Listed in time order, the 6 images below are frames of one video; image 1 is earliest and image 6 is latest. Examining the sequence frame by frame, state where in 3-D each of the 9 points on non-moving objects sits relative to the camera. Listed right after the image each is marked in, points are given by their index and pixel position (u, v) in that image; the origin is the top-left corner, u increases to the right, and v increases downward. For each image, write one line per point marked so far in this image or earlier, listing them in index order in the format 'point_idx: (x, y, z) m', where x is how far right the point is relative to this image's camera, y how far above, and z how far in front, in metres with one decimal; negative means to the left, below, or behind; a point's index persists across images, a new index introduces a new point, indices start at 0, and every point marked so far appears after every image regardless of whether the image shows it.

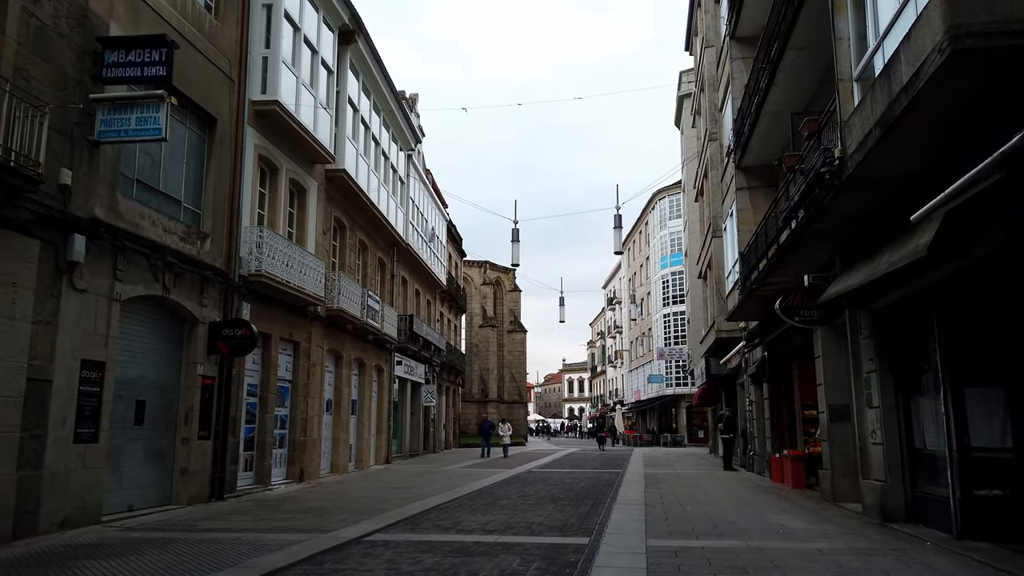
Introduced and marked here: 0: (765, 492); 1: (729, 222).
0: (+4.9, -4.0, +15.4) m
1: (+5.4, +1.7, +19.7) m
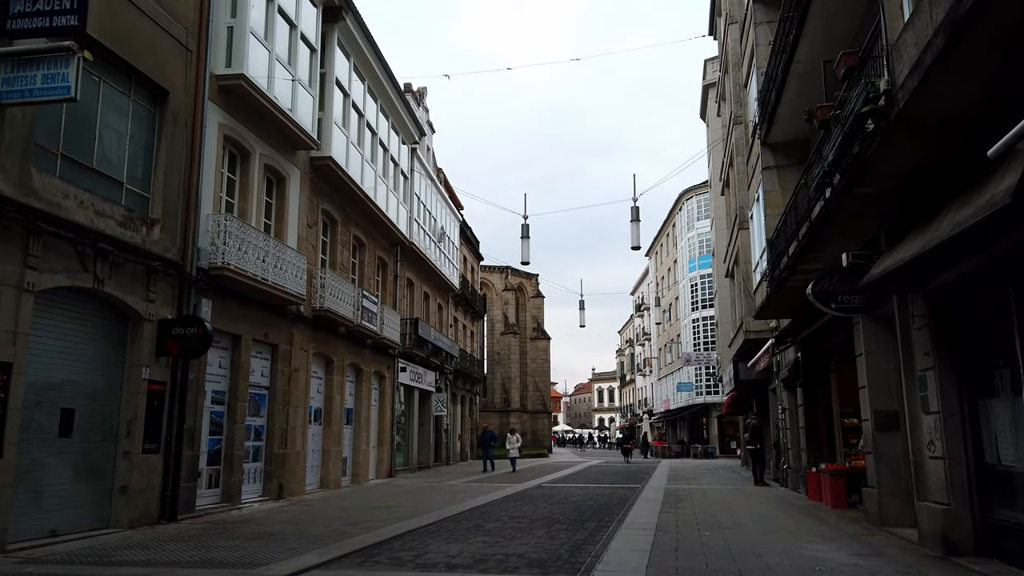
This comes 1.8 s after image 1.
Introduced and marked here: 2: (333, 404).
0: (+4.9, -3.8, +13.3) m
1: (+5.5, +1.8, +17.7) m
2: (-4.4, -2.9, +19.3) m
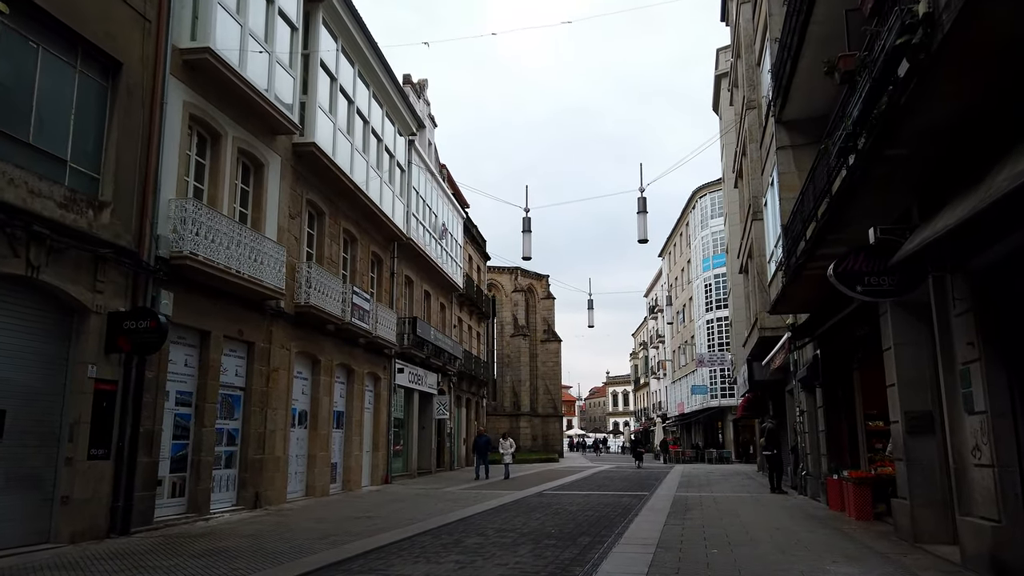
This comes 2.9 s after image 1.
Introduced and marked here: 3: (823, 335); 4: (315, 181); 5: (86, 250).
0: (+4.7, -3.7, +12.0) m
1: (+5.4, +1.9, +16.4) m
2: (-4.4, -2.7, +18.1) m
3: (+5.8, -0.9, +14.7) m
4: (-4.5, +2.5, +18.0) m
5: (-5.7, +0.5, +10.5) m
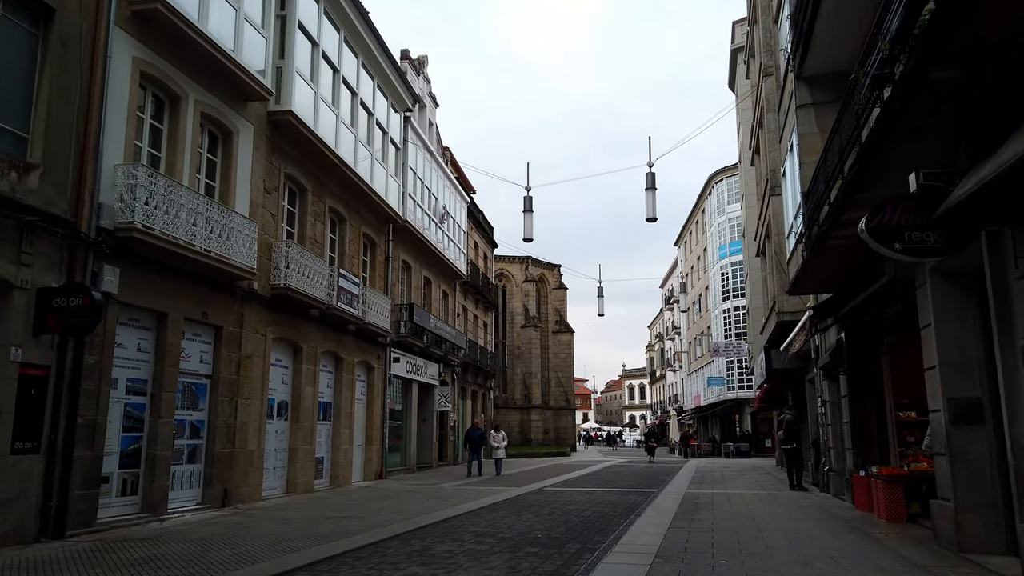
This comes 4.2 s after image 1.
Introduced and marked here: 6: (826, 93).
0: (+4.5, -3.3, +10.6) m
1: (+5.2, +2.4, +14.9) m
2: (-4.5, -2.3, +16.9) m
3: (+5.6, -0.5, +13.2) m
4: (-4.6, +2.8, +16.7) m
5: (-5.9, +0.8, +9.3) m
6: (+5.1, +3.2, +12.9) m
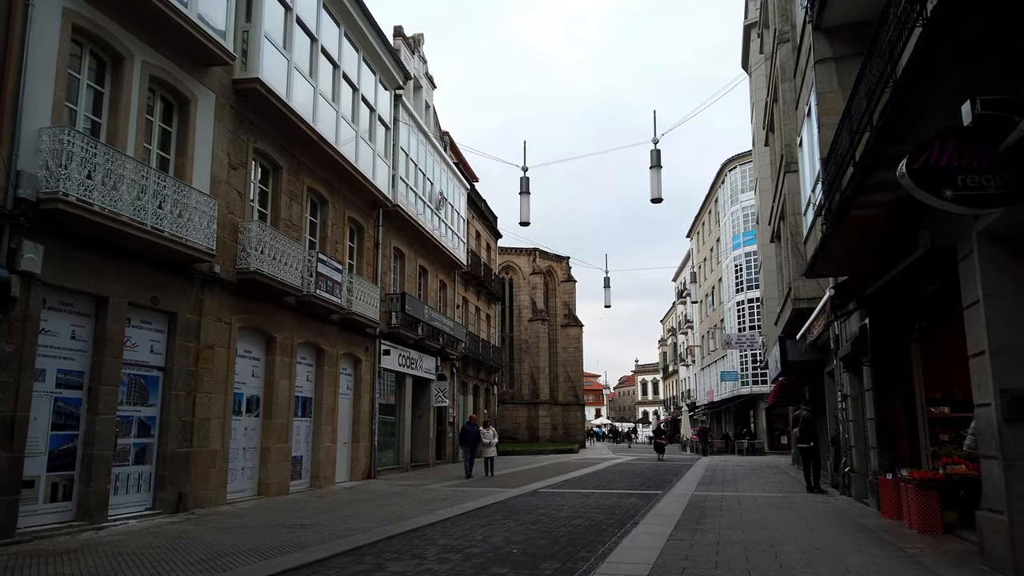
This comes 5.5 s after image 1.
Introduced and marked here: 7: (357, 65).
0: (+4.2, -3.0, +9.2) m
1: (+5.0, +2.7, +13.5) m
2: (-4.7, -2.1, +15.6) m
3: (+5.4, -0.2, +11.7) m
4: (-4.8, +3.1, +15.4) m
5: (-6.3, +1.1, +8.0) m
6: (+4.9, +3.5, +11.4) m
7: (-3.8, +5.5, +19.6) m
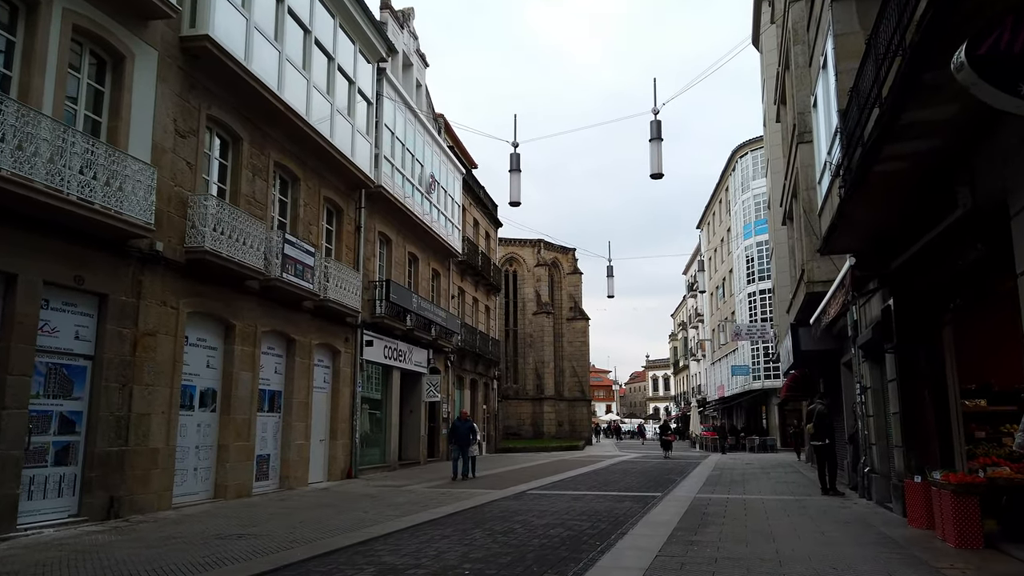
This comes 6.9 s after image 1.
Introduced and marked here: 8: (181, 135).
0: (+3.8, -2.7, +7.6) m
1: (+4.6, +3.0, +11.9) m
2: (-5.0, -1.7, +14.2) m
3: (+5.0, +0.2, +10.2) m
4: (-5.1, +3.5, +14.0) m
5: (-6.7, +1.4, +6.6) m
6: (+4.5, +3.8, +9.8) m
7: (-4.1, +5.9, +18.1) m
8: (-5.4, +2.5, +12.8) m
